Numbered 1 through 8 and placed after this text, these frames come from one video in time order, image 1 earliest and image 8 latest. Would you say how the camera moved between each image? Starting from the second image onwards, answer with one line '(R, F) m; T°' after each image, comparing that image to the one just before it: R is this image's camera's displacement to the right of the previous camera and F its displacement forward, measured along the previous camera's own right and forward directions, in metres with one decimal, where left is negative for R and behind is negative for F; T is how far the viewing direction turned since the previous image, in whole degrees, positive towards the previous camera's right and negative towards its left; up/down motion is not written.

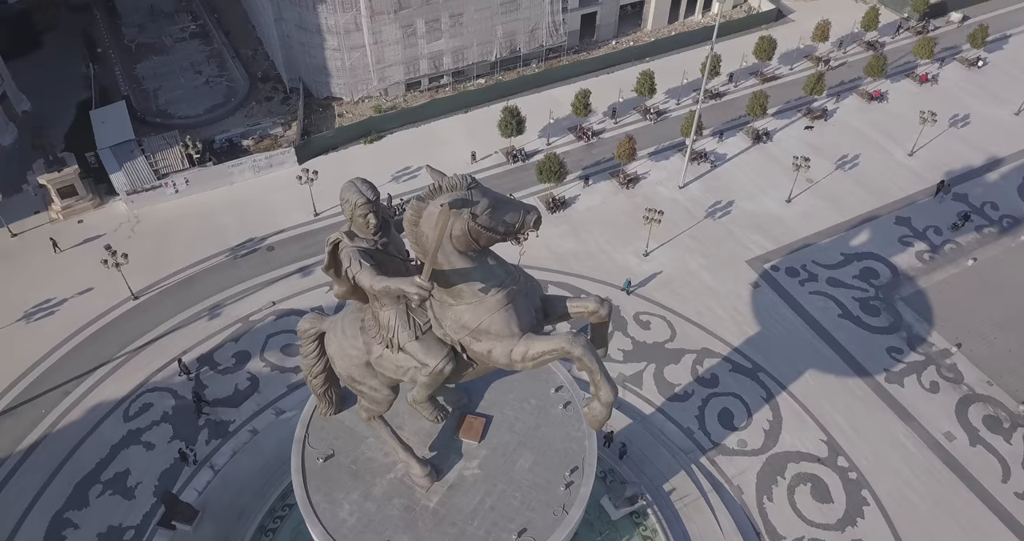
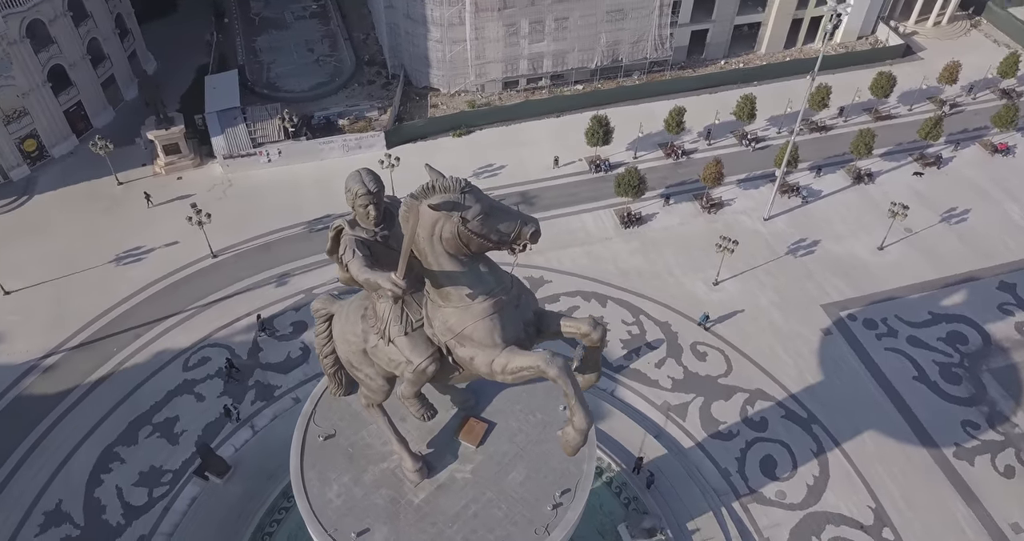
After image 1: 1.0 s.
(+2.1, +0.4) m; -8°
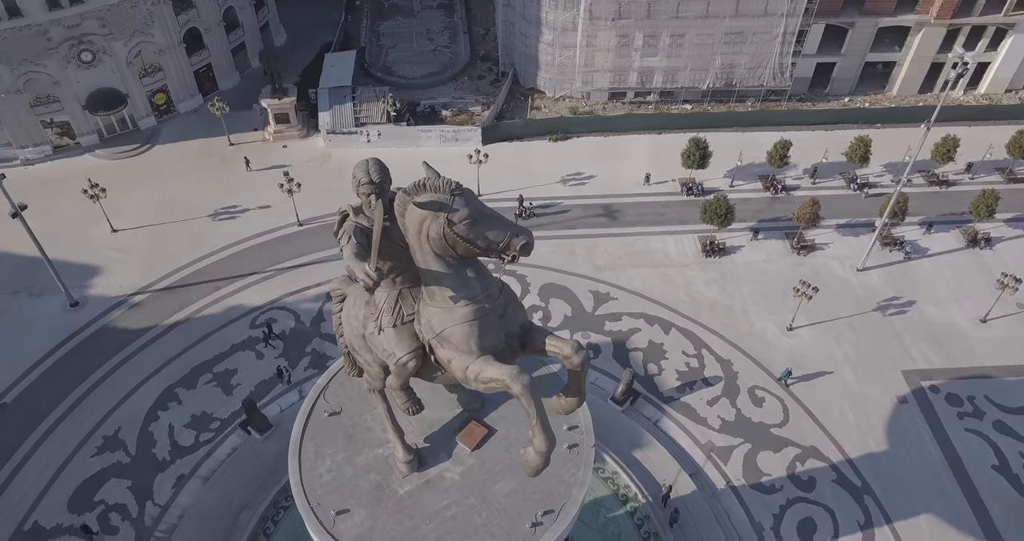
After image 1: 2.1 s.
(+2.4, +0.4) m; -9°
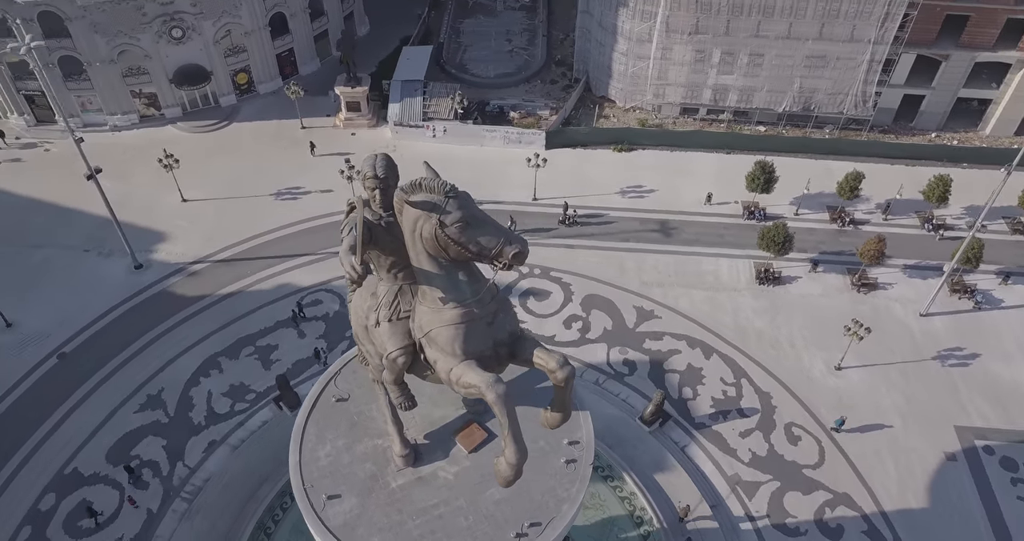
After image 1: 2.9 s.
(+1.6, +0.2) m; -6°
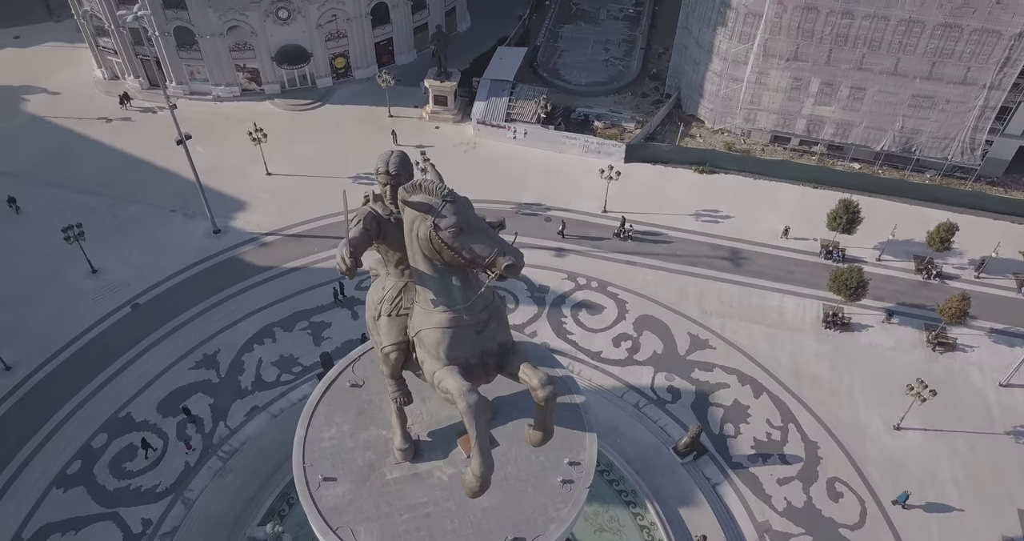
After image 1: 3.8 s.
(+1.8, +0.3) m; -7°
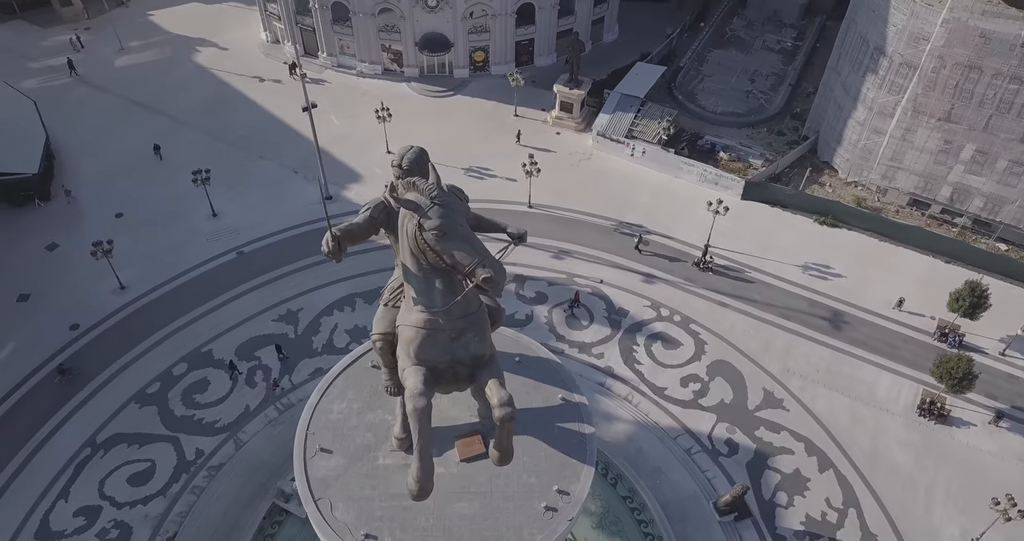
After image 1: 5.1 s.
(+2.9, +0.5) m; -10°
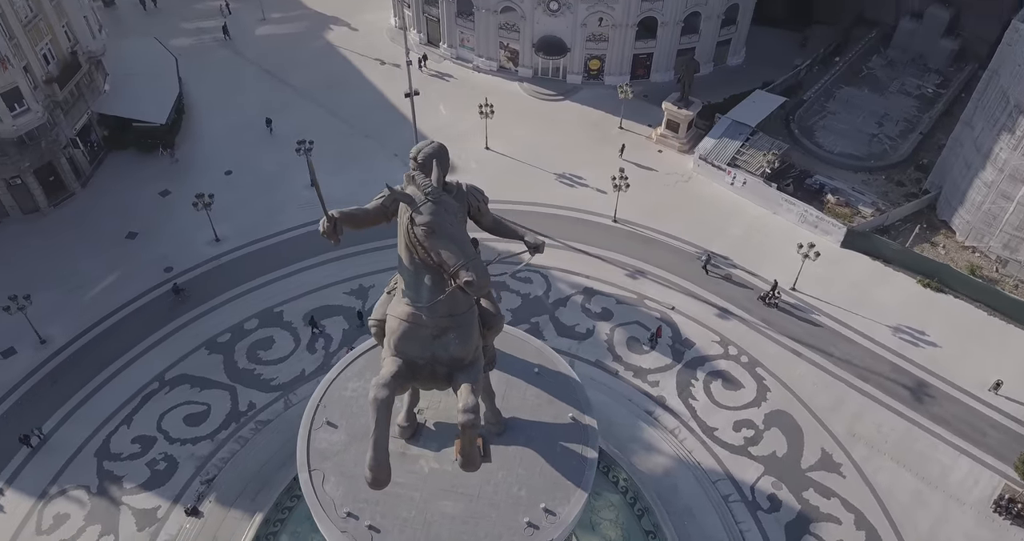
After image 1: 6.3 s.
(+2.4, +0.4) m; -9°
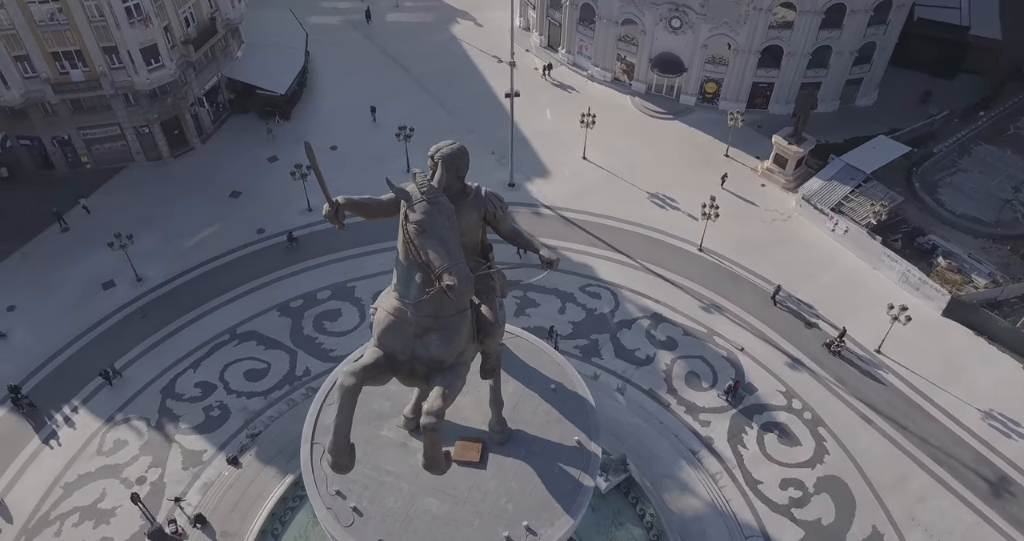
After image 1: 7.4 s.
(+2.3, +0.4) m; -9°
